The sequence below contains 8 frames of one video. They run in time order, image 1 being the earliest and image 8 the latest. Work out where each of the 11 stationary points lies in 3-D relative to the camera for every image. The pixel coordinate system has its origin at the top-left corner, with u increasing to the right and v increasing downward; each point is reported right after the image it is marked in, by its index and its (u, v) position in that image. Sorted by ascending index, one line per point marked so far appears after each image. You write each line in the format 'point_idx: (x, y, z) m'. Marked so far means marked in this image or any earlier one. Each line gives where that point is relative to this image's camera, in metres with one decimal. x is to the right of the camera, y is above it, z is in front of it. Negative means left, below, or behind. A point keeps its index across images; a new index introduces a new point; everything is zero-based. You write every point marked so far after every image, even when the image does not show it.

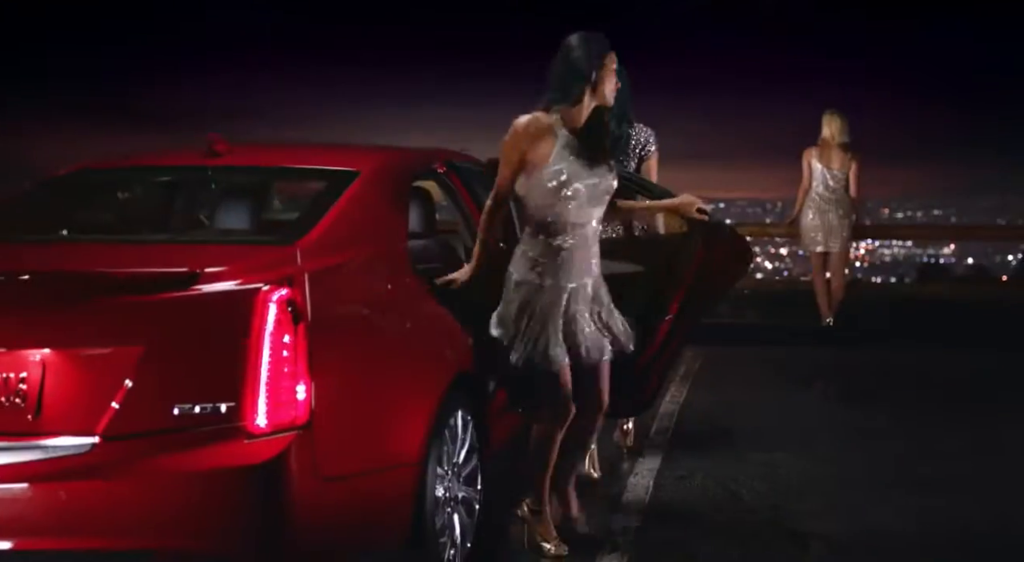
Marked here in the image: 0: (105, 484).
0: (-0.9, -0.4, +1.9) m
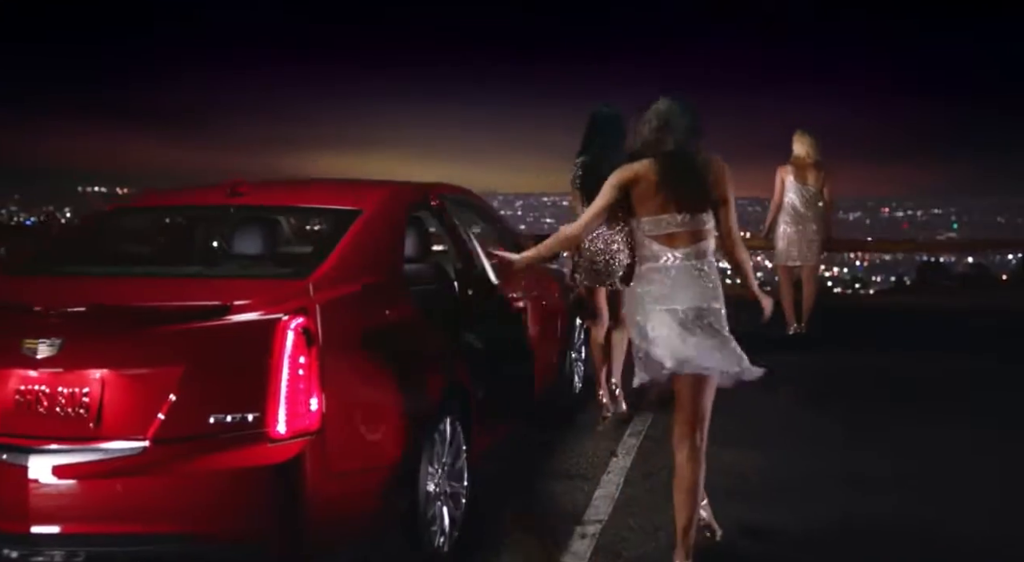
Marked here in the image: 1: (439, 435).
0: (-0.9, -0.5, +2.3) m
1: (-0.3, -0.6, +3.1) m
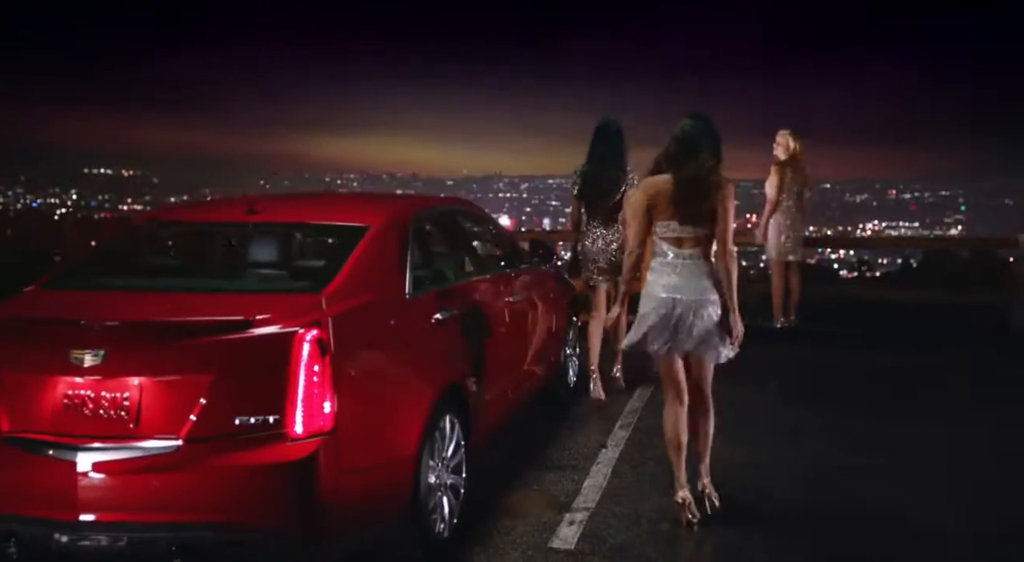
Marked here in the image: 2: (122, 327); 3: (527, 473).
0: (-1.0, -0.6, +2.6) m
1: (-0.3, -0.6, +3.4) m
2: (-1.2, -0.1, +2.7) m
3: (+0.1, -0.9, +4.1) m
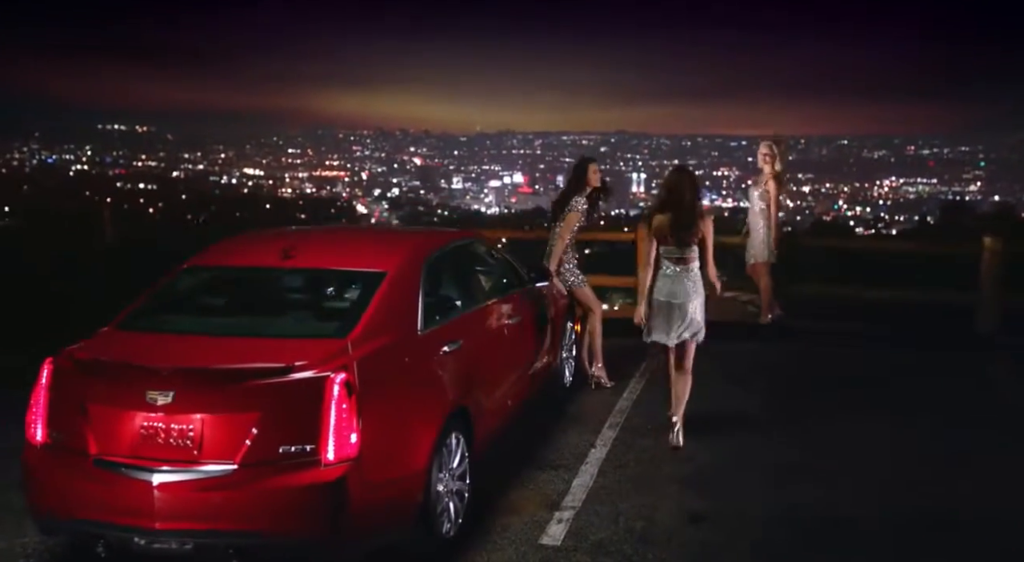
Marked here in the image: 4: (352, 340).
0: (-1.0, -0.8, +3.2) m
1: (-0.3, -0.8, +4.0) m
2: (-1.2, -0.3, +3.3) m
3: (+0.1, -1.0, +4.7) m
4: (-0.6, -0.2, +3.6) m
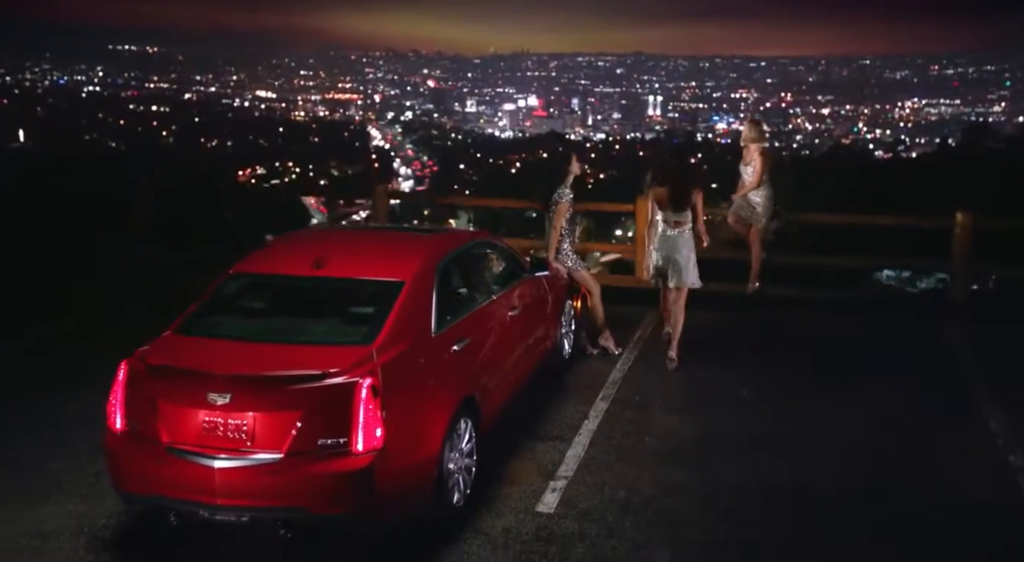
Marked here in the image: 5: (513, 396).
0: (-1.0, -0.9, +3.9) m
1: (-0.3, -0.8, +4.7) m
2: (-1.3, -0.4, +4.0) m
3: (+0.1, -1.0, +5.5) m
4: (-0.7, -0.3, +4.2) m
5: (0.0, -0.8, +5.8) m
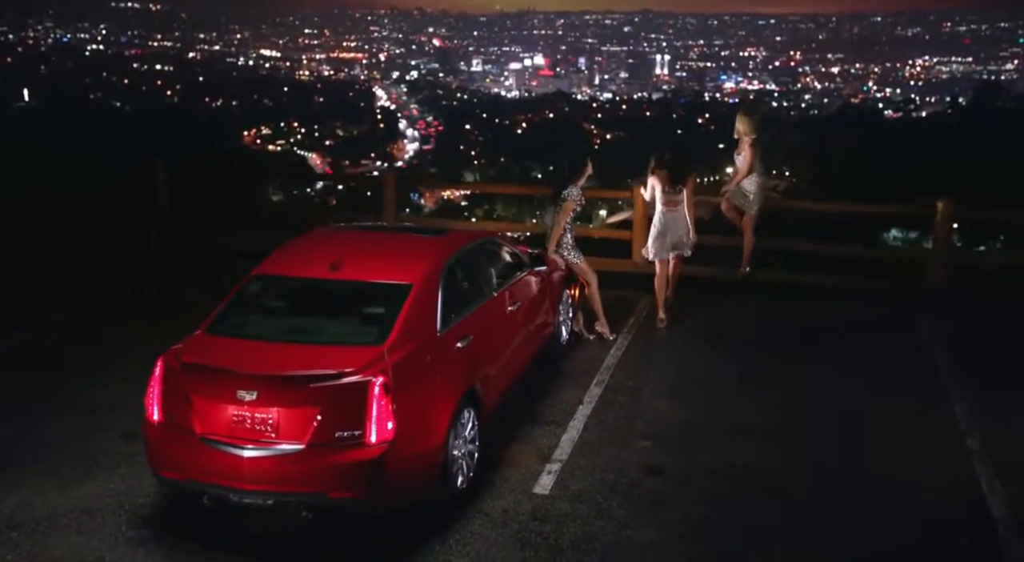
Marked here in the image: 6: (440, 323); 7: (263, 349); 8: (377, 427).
0: (-1.0, -0.9, +4.4) m
1: (-0.3, -0.8, +5.1) m
2: (-1.3, -0.5, +4.4) m
3: (+0.1, -1.0, +5.9) m
4: (-0.7, -0.3, +4.6) m
5: (0.0, -0.7, +6.2) m
6: (-0.4, -0.3, +5.0) m
7: (-1.3, -0.4, +4.7) m
8: (-0.7, -0.7, +4.4) m
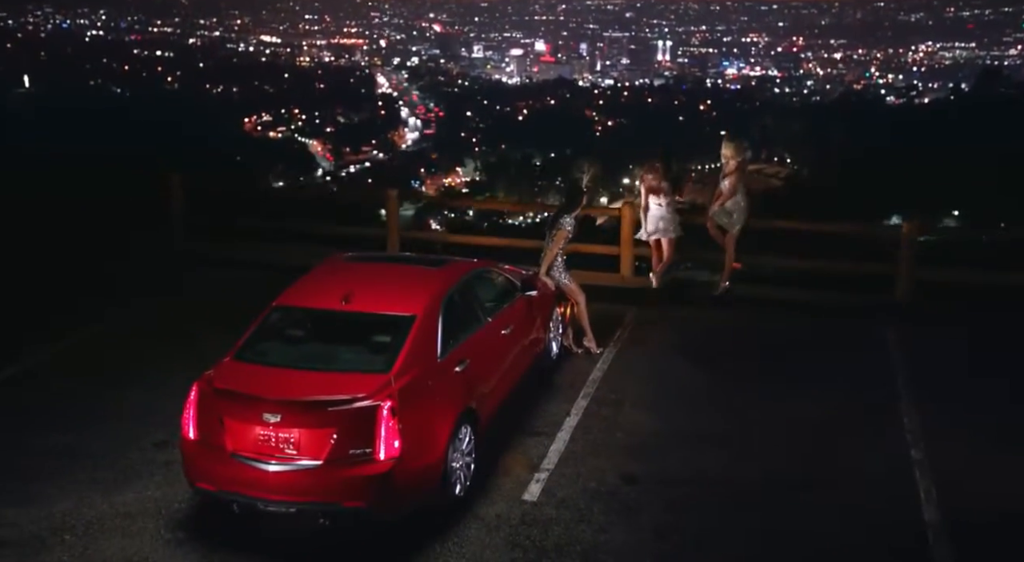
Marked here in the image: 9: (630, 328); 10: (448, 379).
0: (-1.1, -1.1, +5.0) m
1: (-0.4, -1.0, +5.8) m
2: (-1.3, -0.7, +5.1) m
3: (0.0, -1.2, +6.6) m
4: (-0.7, -0.5, +5.3) m
5: (0.0, -0.9, +6.9) m
6: (-0.5, -0.5, +5.7) m
7: (-1.4, -0.6, +5.3) m
8: (-0.7, -0.9, +5.1) m
9: (+1.2, -0.5, +8.9) m
10: (-0.4, -0.6, +5.7) m
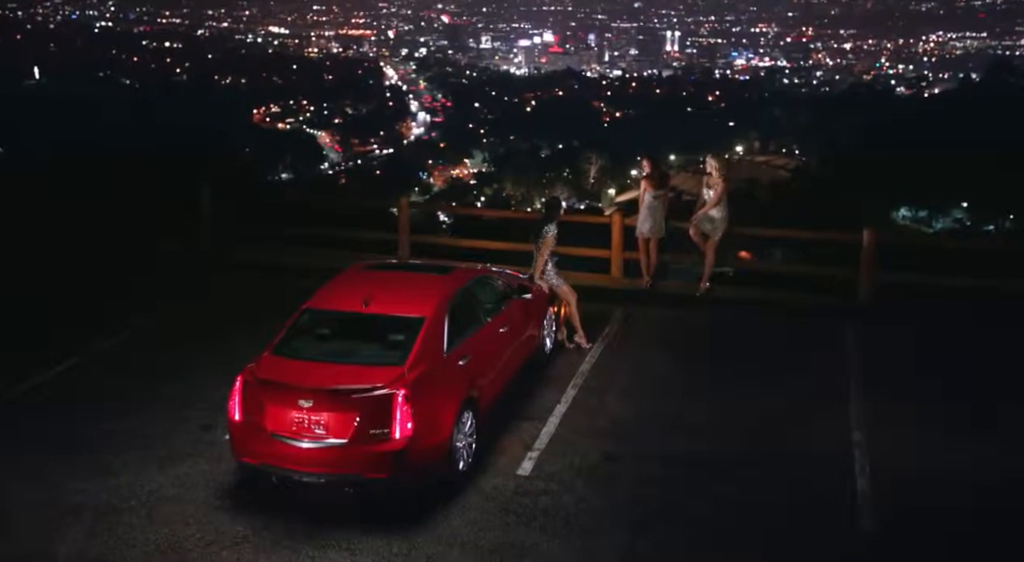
0: (-1.1, -1.2, +6.0) m
1: (-0.4, -1.1, +6.7) m
2: (-1.4, -0.7, +6.1) m
3: (0.0, -1.2, +7.5) m
4: (-0.7, -0.6, +6.3) m
5: (-0.1, -0.9, +7.8) m
6: (-0.5, -0.5, +6.7) m
7: (-1.4, -0.6, +6.3) m
8: (-0.8, -1.0, +6.1) m
9: (+1.2, -0.5, +9.9) m
10: (-0.4, -0.7, +6.6) m
